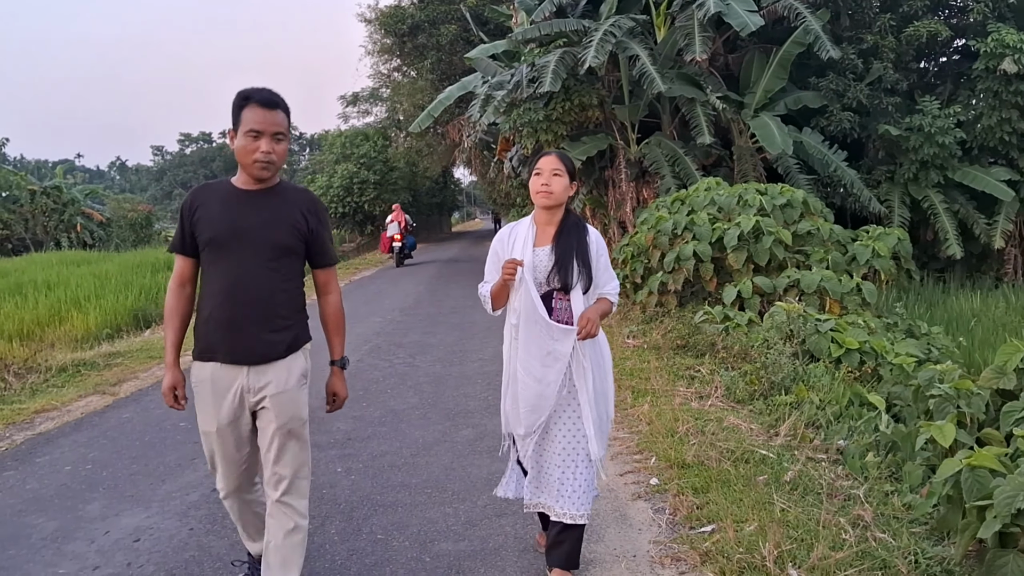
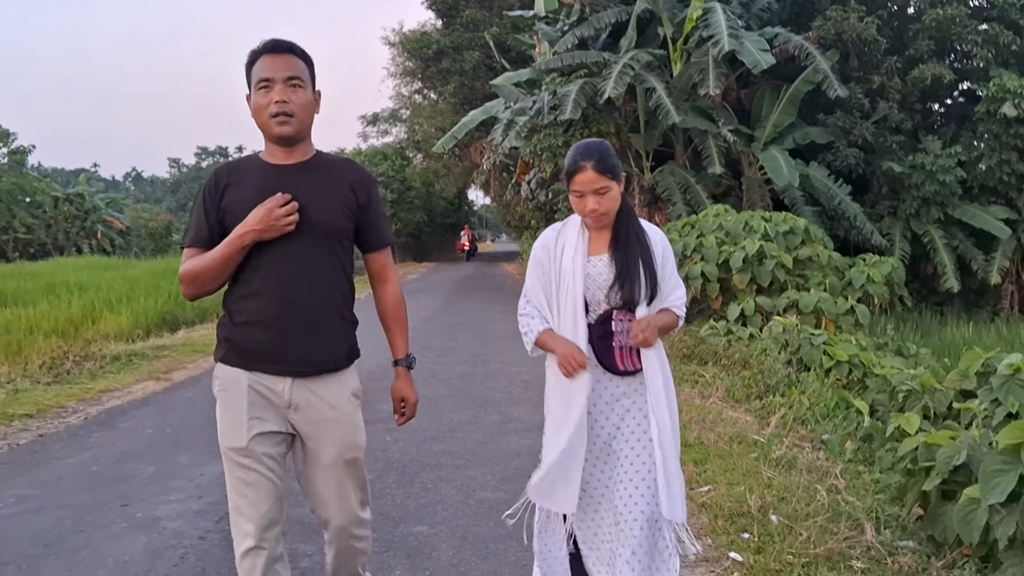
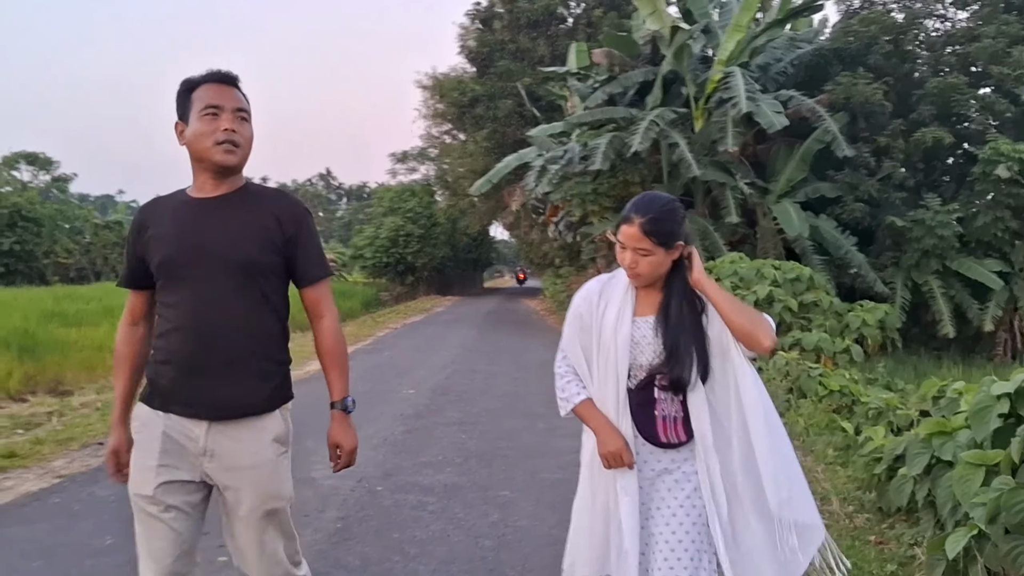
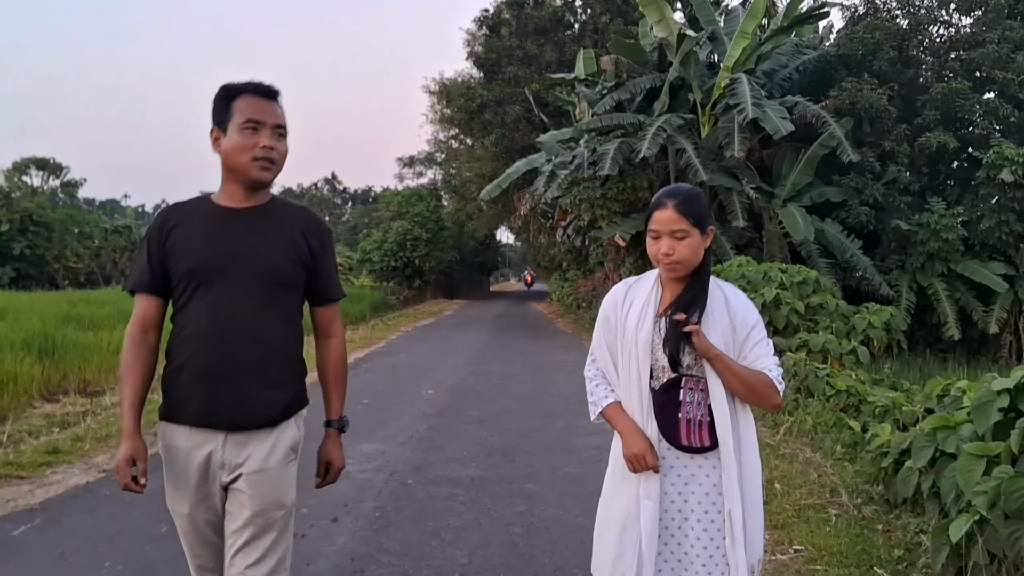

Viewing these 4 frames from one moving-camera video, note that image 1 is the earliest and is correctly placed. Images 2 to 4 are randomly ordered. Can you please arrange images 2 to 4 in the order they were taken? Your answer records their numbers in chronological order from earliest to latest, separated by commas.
2, 3, 4
